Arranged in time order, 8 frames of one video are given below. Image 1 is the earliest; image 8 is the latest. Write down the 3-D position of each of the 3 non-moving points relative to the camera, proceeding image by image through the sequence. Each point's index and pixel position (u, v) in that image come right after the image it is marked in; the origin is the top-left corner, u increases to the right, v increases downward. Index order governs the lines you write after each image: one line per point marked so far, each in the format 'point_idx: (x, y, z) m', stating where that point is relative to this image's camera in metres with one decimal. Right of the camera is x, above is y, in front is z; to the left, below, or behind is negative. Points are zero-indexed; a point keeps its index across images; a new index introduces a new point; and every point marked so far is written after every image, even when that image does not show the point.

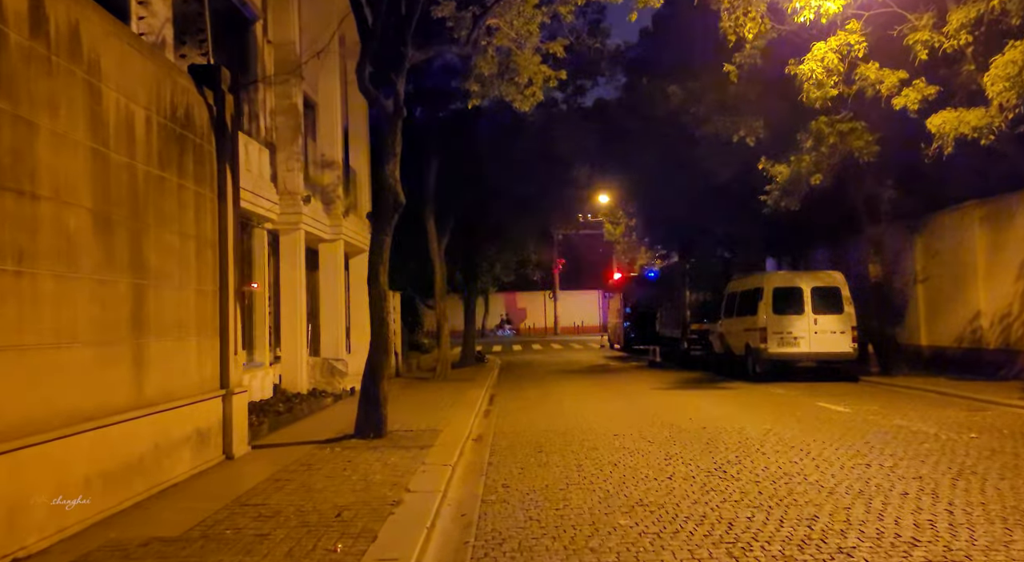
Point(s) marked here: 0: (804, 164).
0: (+5.8, +2.3, +17.4) m
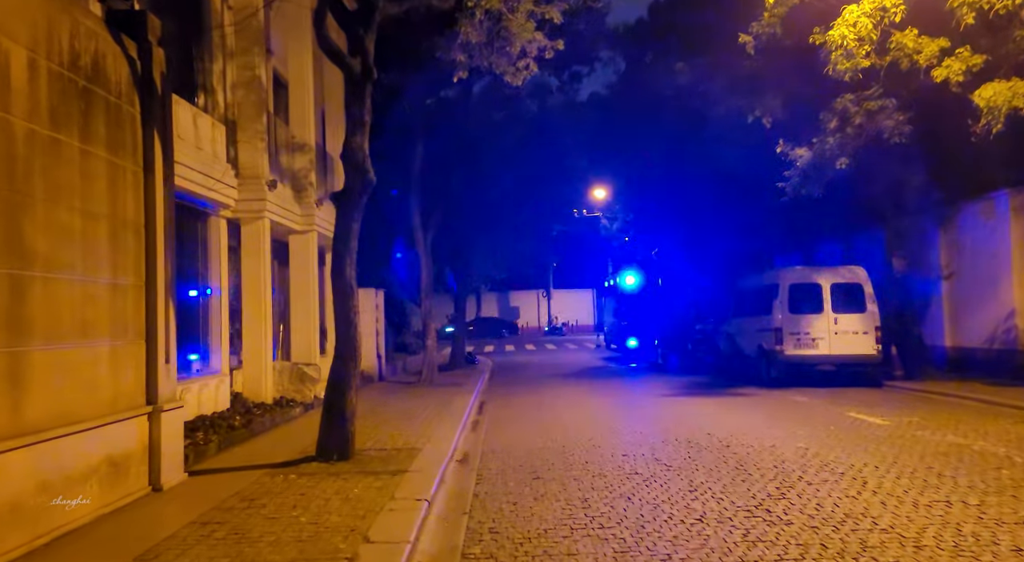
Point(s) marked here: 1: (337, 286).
0: (+5.7, +2.4, +15.7) m
1: (-2.0, -0.1, +9.8) m
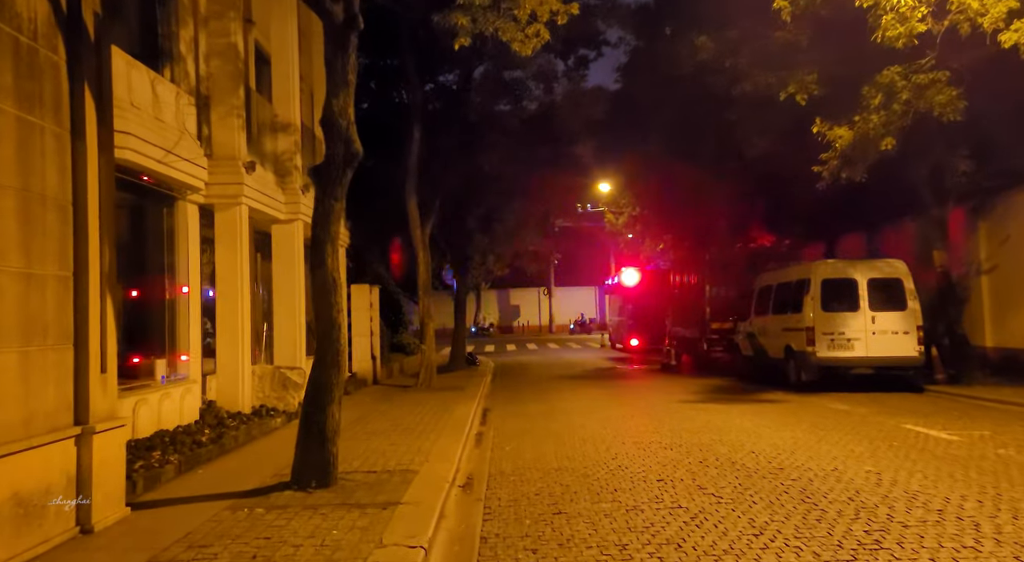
0: (+5.8, +2.5, +14.0) m
1: (-1.8, 0.0, +8.2) m
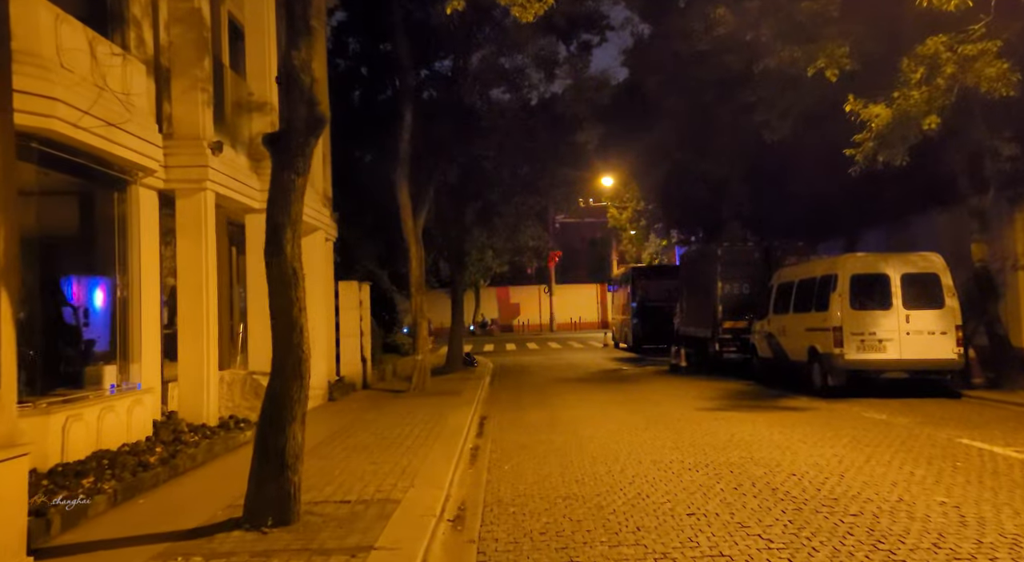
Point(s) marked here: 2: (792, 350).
0: (+5.8, +2.6, +12.6) m
1: (-1.8, +0.1, +6.7) m
2: (+5.7, -1.4, +17.6) m
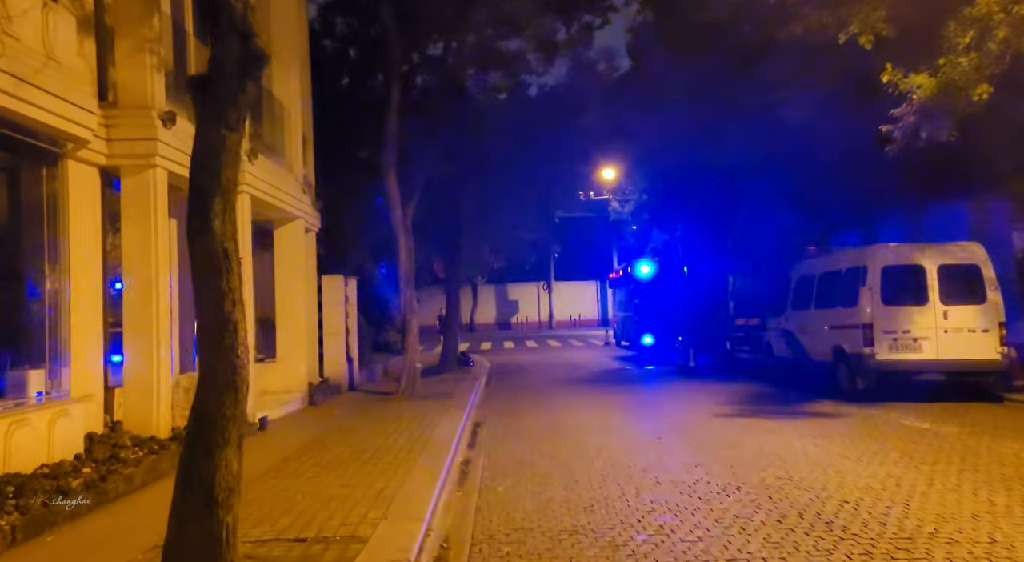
0: (+5.7, +2.7, +11.1) m
1: (-1.9, +0.2, +5.2) m
2: (+5.6, -1.3, +16.2) m
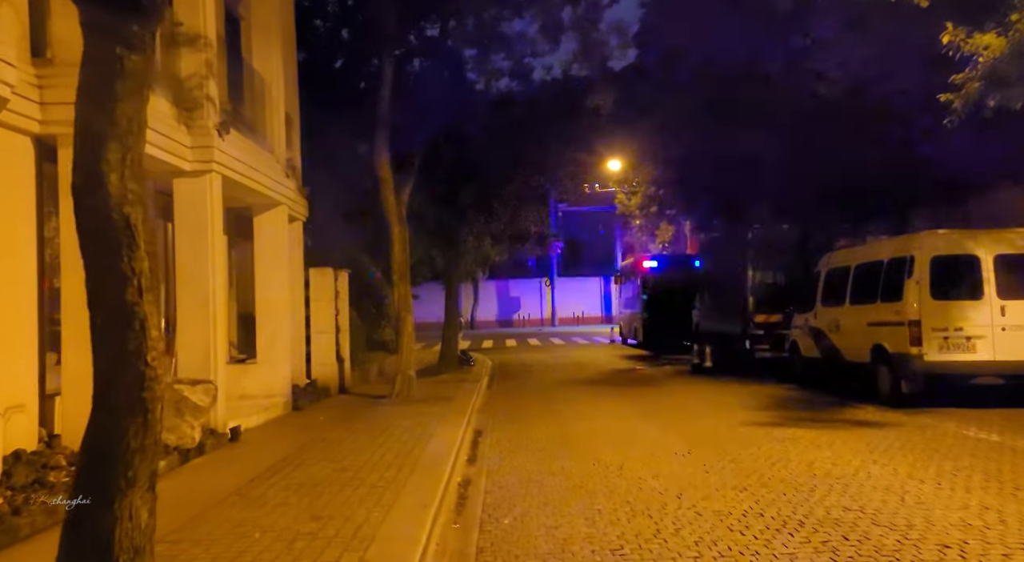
0: (+5.8, +2.8, +9.6) m
1: (-1.8, +0.3, +3.8) m
2: (+5.7, -1.1, +14.7) m
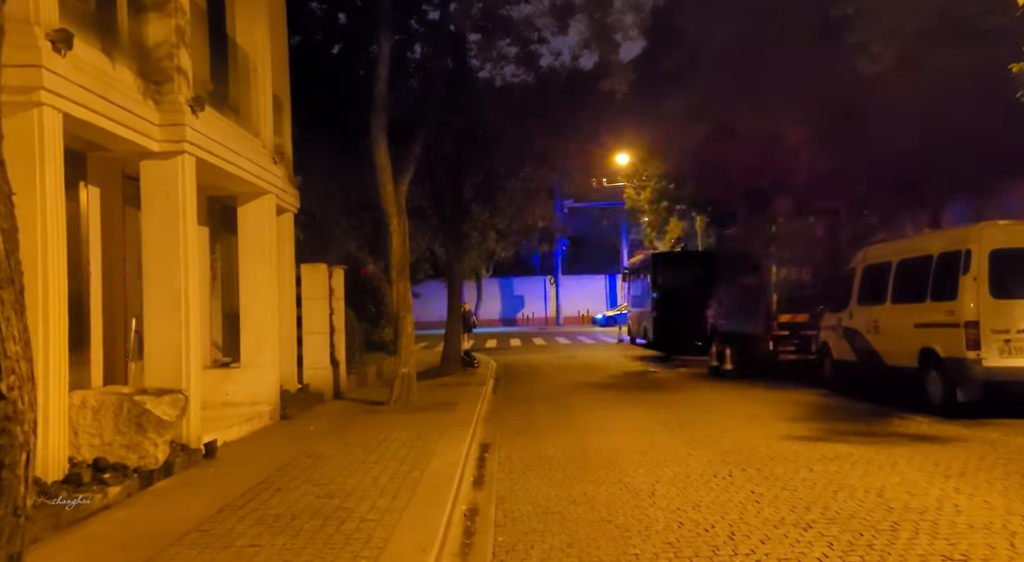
0: (+5.9, +2.8, +8.3) m
1: (-1.7, +0.3, +2.5) m
2: (+5.8, -1.1, +13.4) m
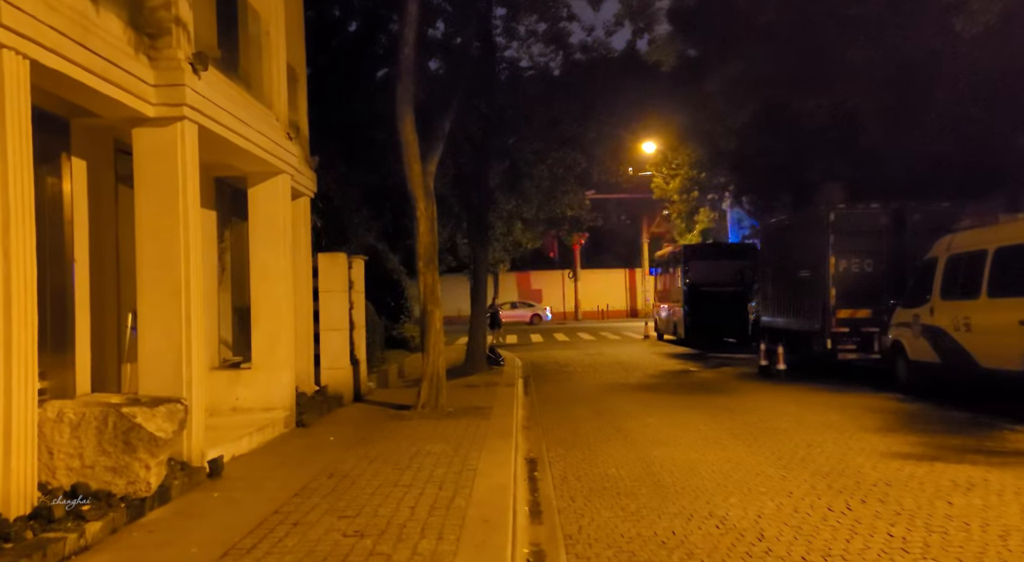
0: (+6.5, +2.9, +6.7) m
1: (-1.3, +0.3, +1.0) m
2: (+6.4, -1.0, +11.8) m
